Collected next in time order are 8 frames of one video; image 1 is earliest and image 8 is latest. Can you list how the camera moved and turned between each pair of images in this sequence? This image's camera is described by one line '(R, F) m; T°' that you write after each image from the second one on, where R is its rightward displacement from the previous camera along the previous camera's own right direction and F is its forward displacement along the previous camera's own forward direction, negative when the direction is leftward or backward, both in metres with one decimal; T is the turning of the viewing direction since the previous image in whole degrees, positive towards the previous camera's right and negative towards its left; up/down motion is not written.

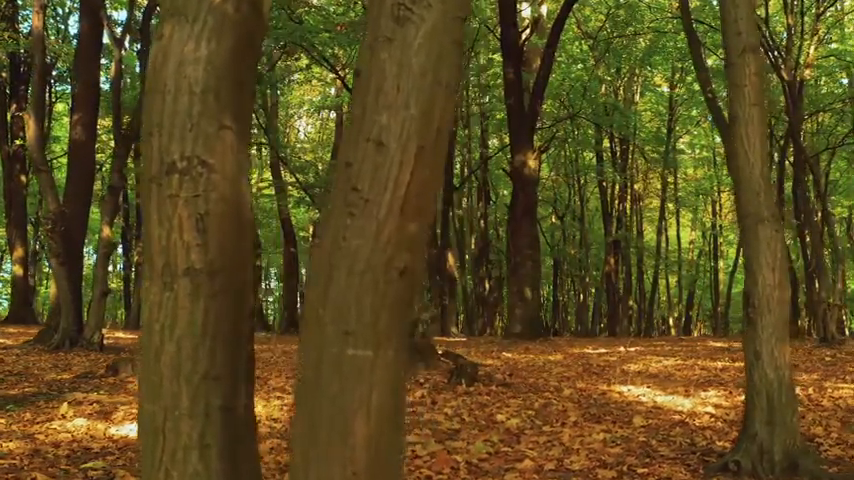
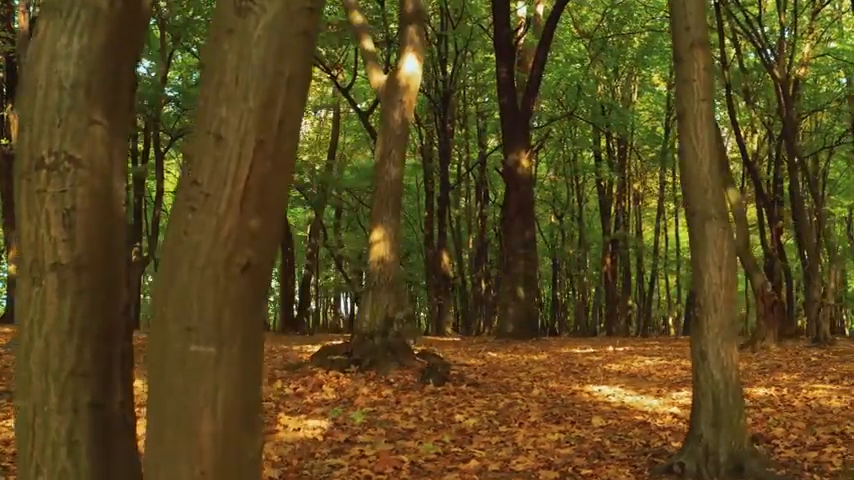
(+0.4, 0.0) m; -1°
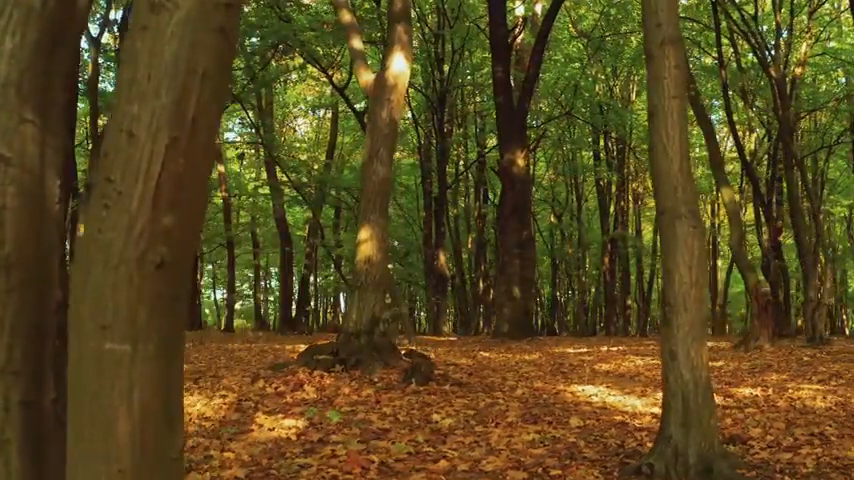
(+0.2, 0.0) m; 0°
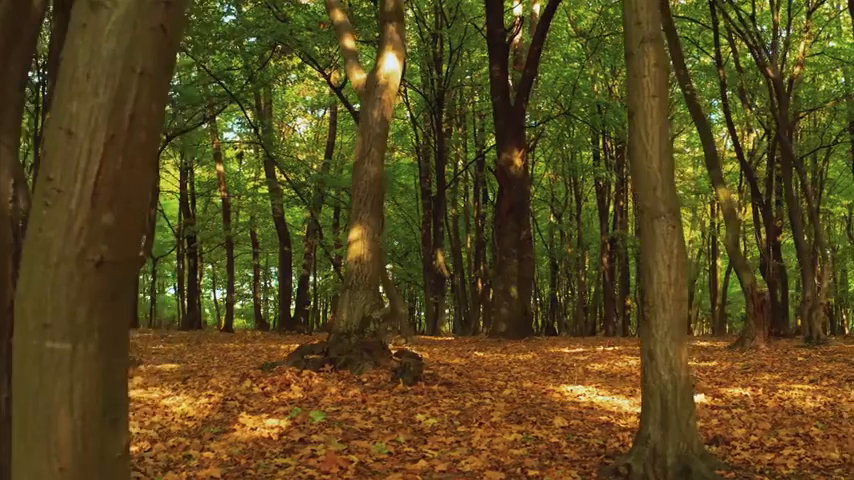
(+0.1, 0.0) m; 0°
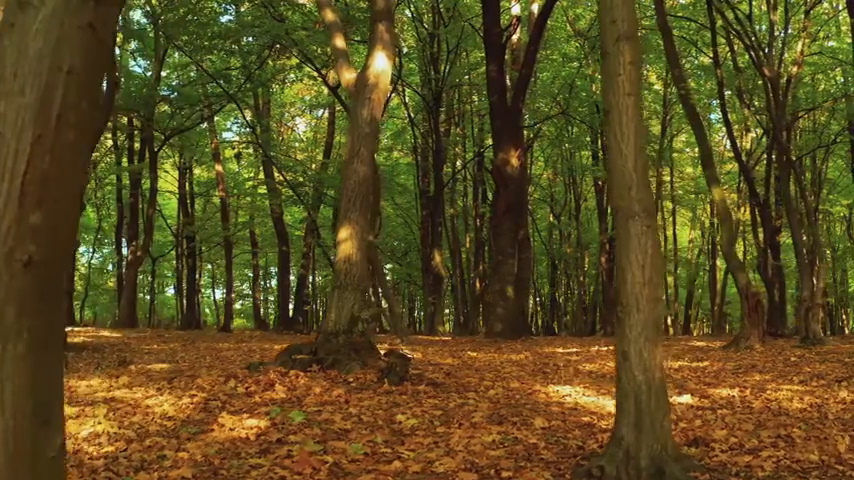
(+0.2, 0.0) m; 0°
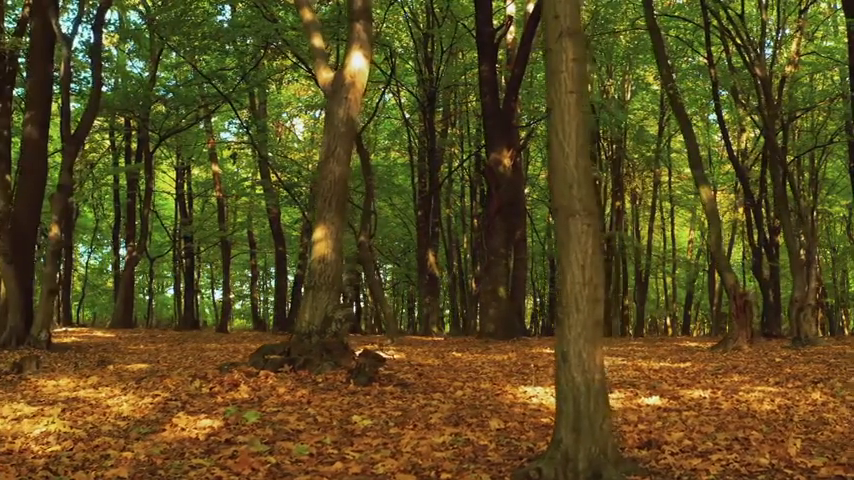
(+0.4, 0.0) m; 0°
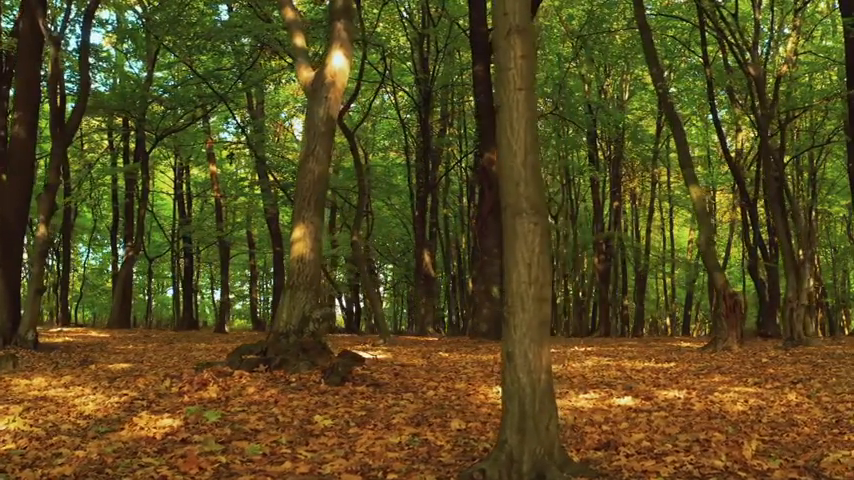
(+0.3, 0.0) m; 0°
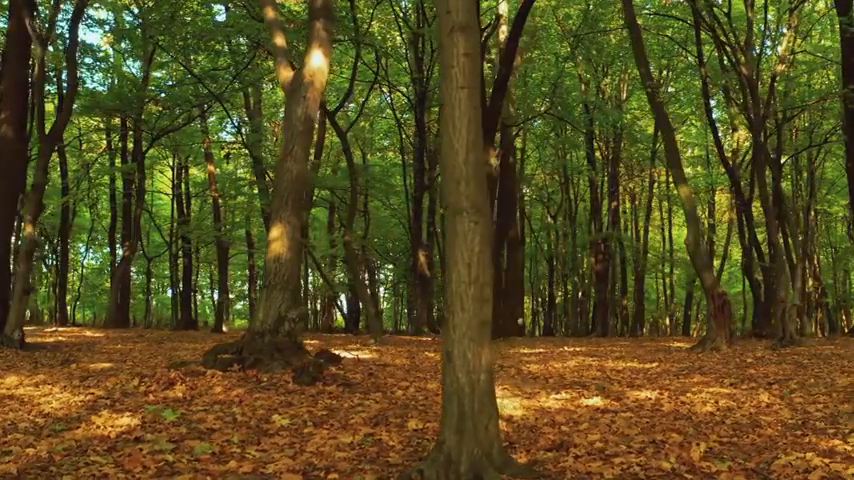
(+0.4, 0.0) m; -1°
